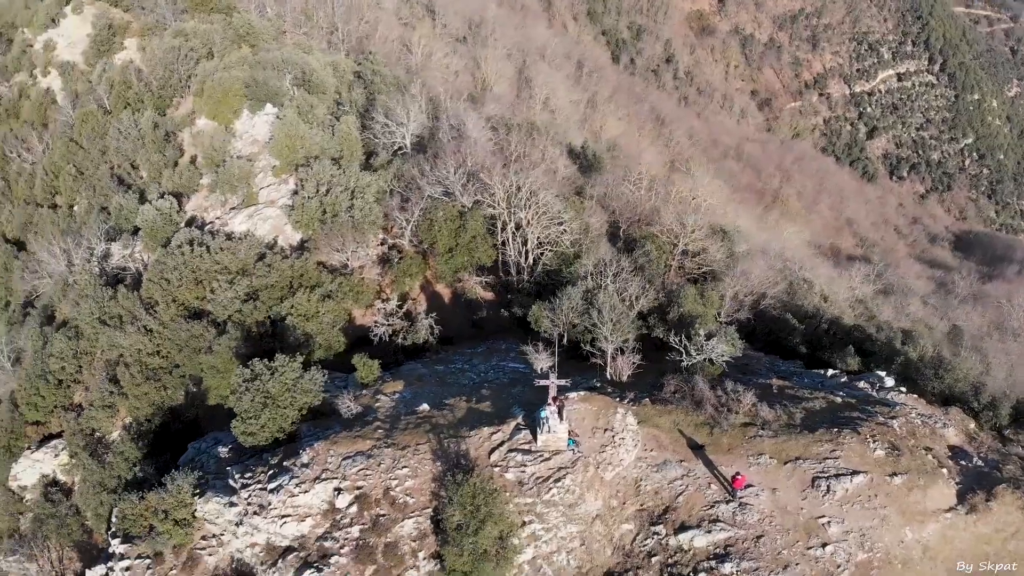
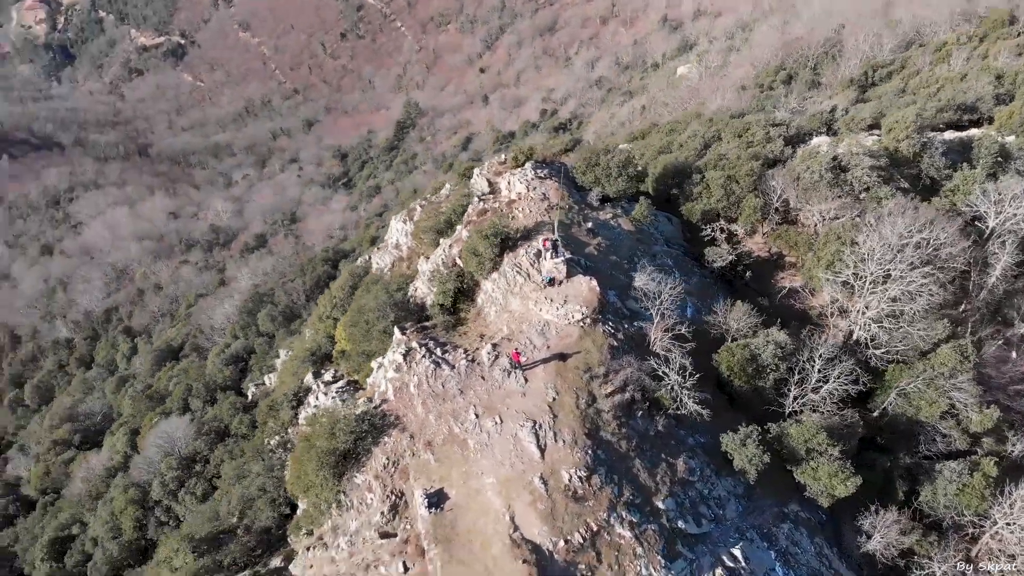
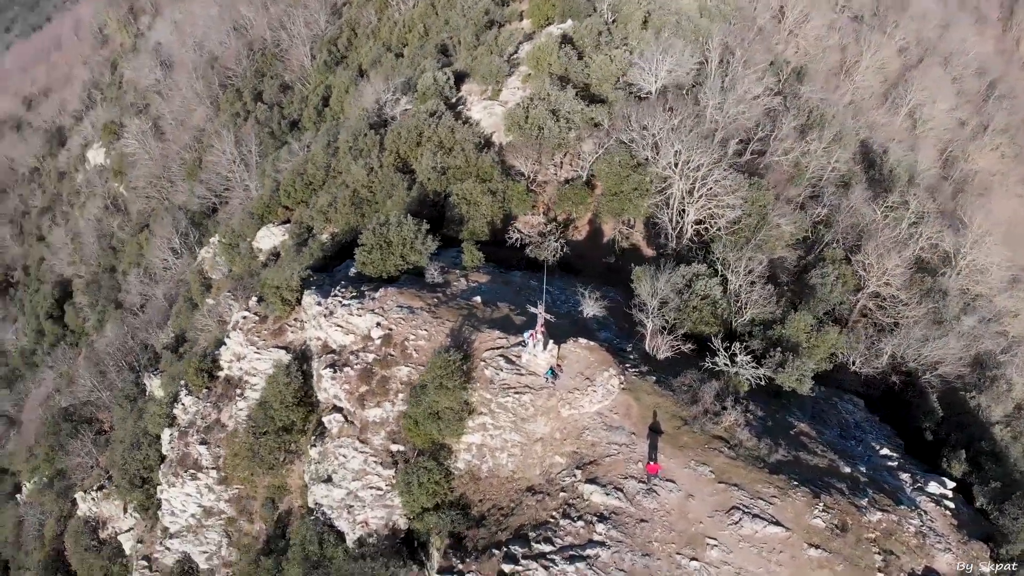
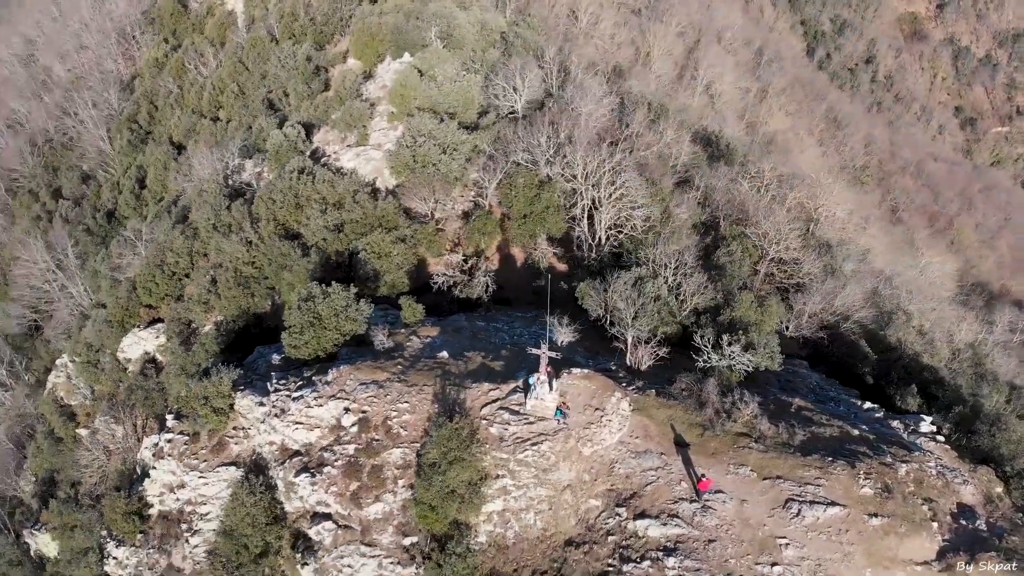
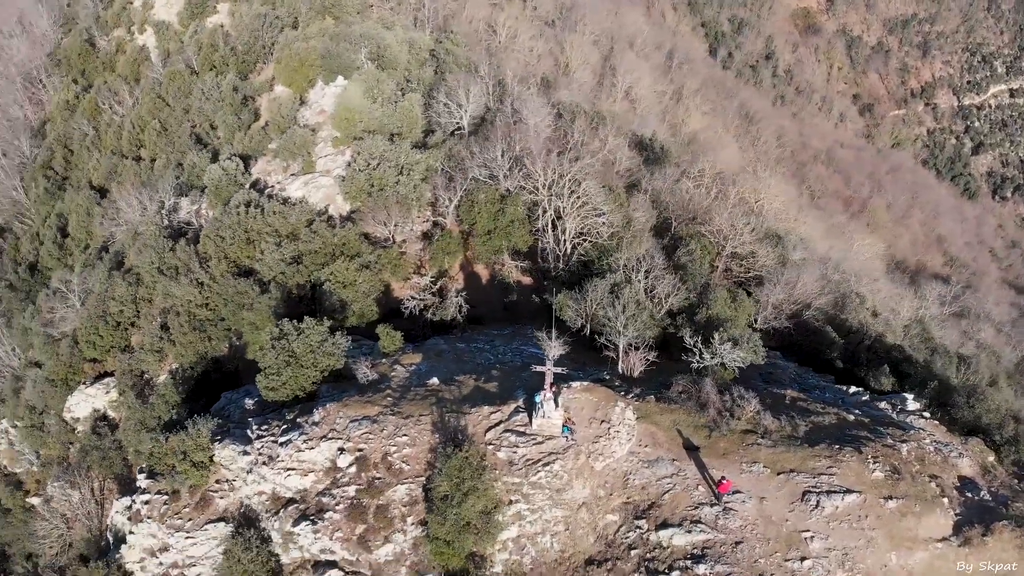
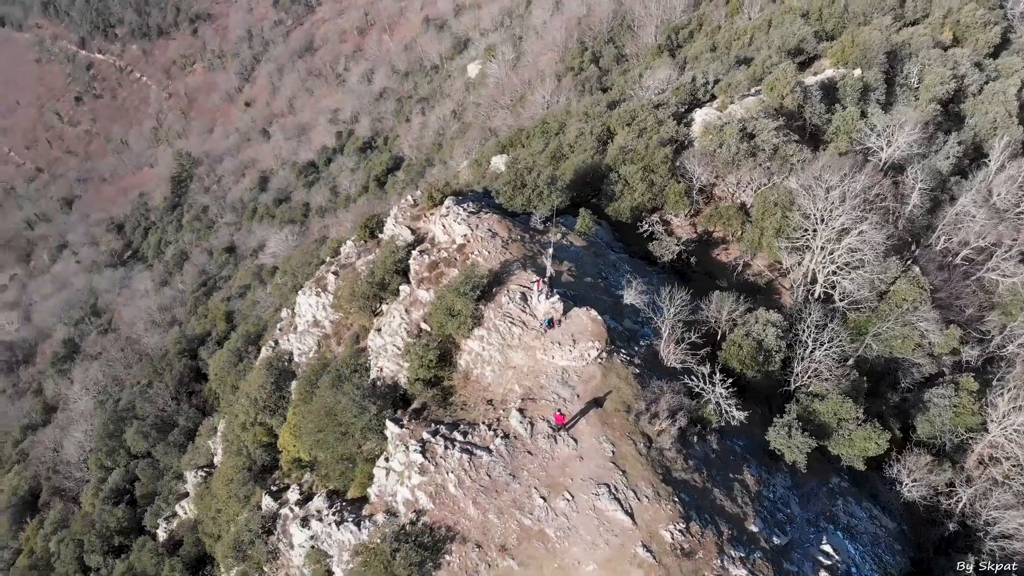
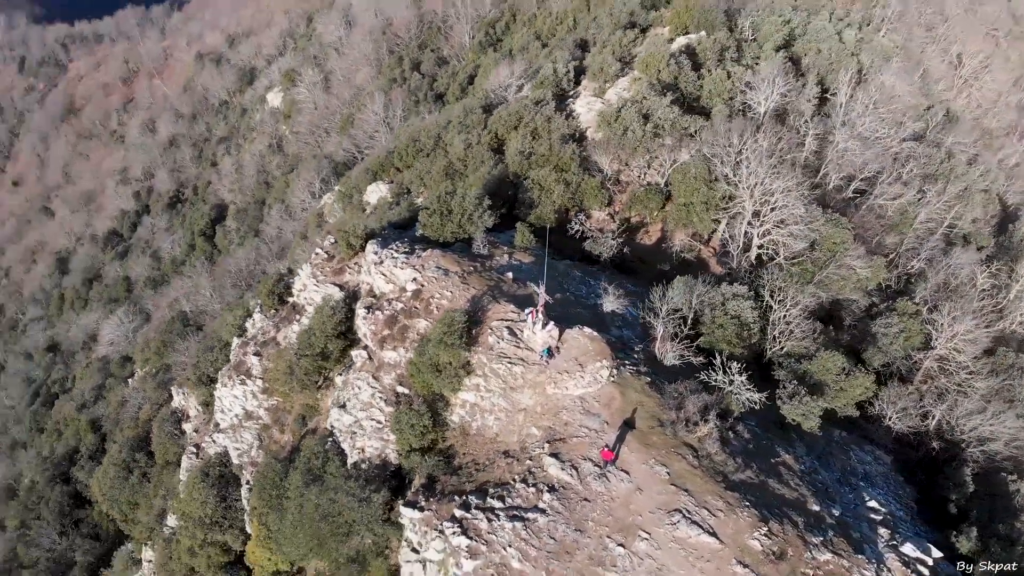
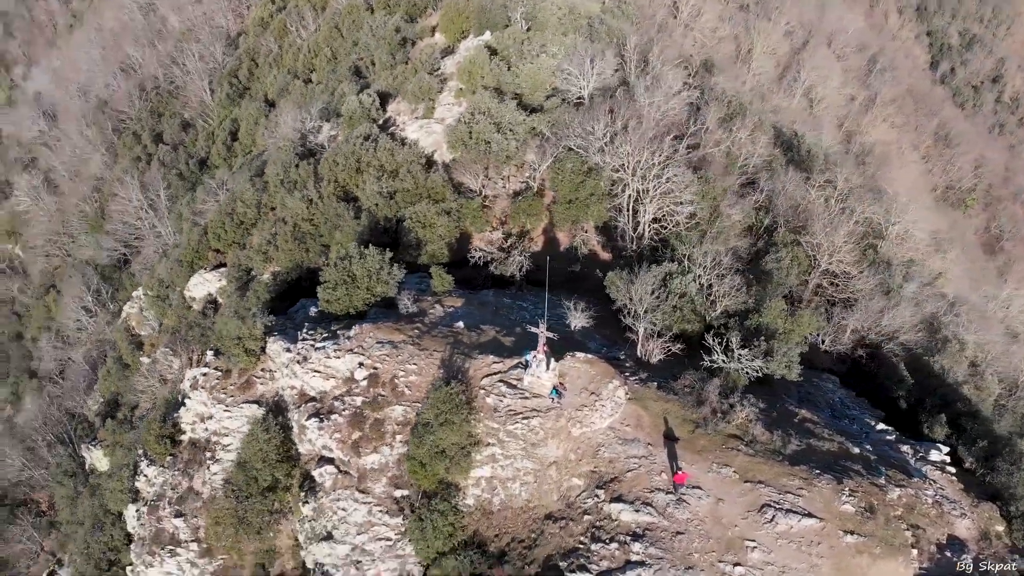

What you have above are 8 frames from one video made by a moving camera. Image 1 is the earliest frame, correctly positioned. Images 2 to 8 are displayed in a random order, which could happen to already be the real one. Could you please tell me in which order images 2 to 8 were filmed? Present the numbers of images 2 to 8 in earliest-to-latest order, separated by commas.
5, 4, 8, 3, 7, 6, 2
